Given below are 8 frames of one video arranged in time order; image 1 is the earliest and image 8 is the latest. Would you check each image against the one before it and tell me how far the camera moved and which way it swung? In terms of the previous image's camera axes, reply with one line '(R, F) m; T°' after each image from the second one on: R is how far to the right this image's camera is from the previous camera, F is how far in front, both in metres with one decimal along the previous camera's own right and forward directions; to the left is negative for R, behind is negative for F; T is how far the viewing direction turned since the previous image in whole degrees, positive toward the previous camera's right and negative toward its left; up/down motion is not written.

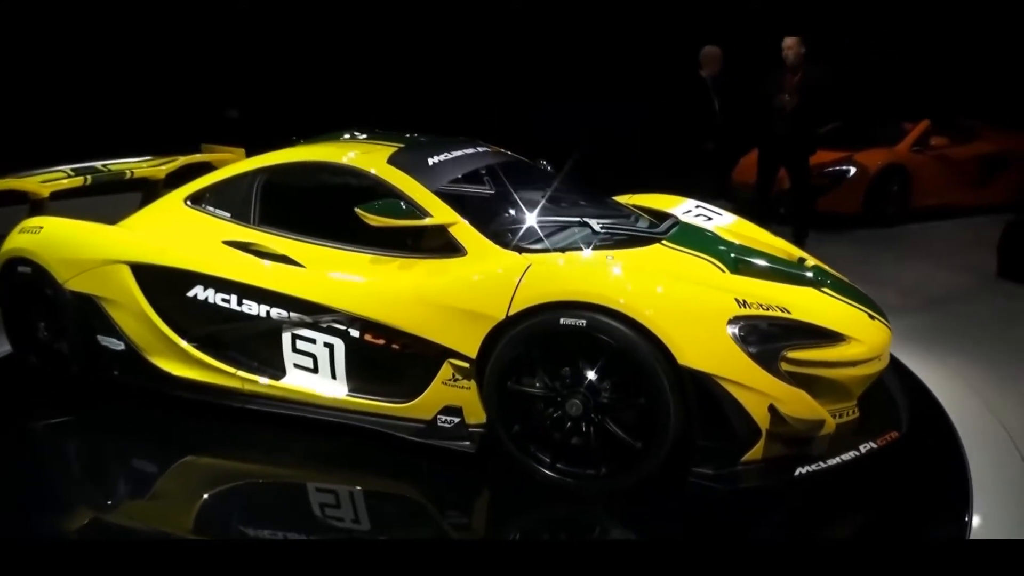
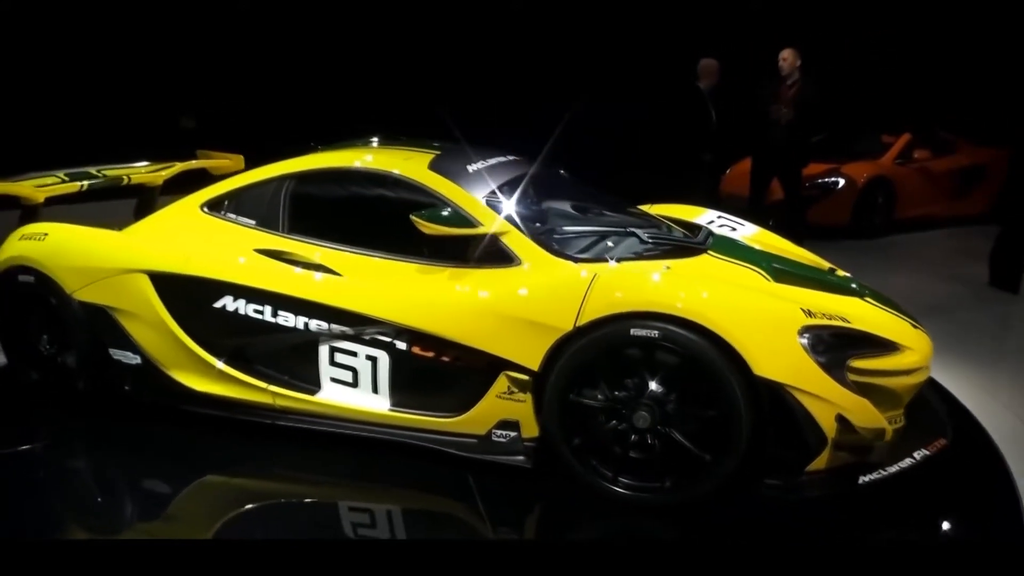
(-0.4, +0.1) m; +4°
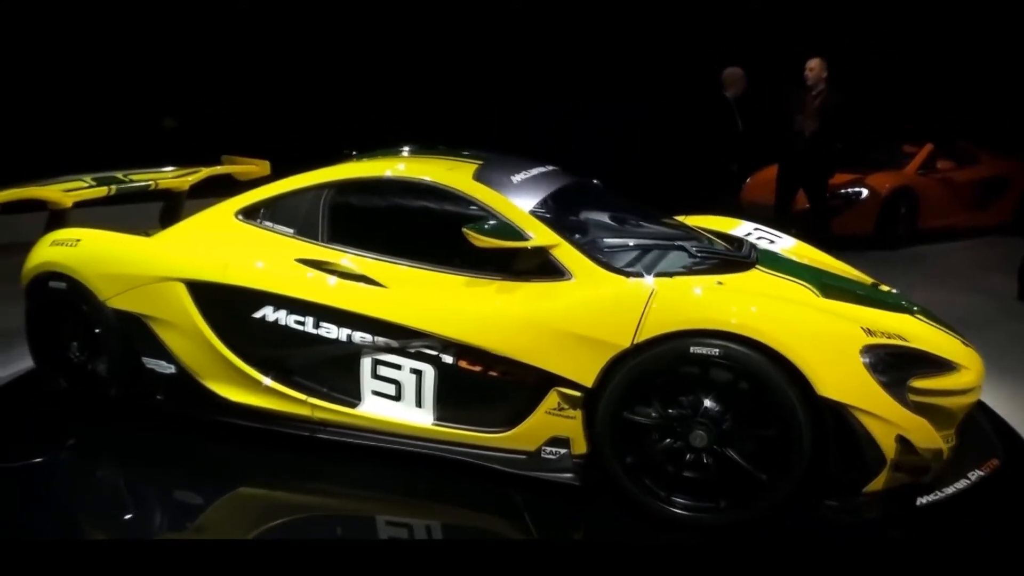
(-0.2, 0.0) m; 0°
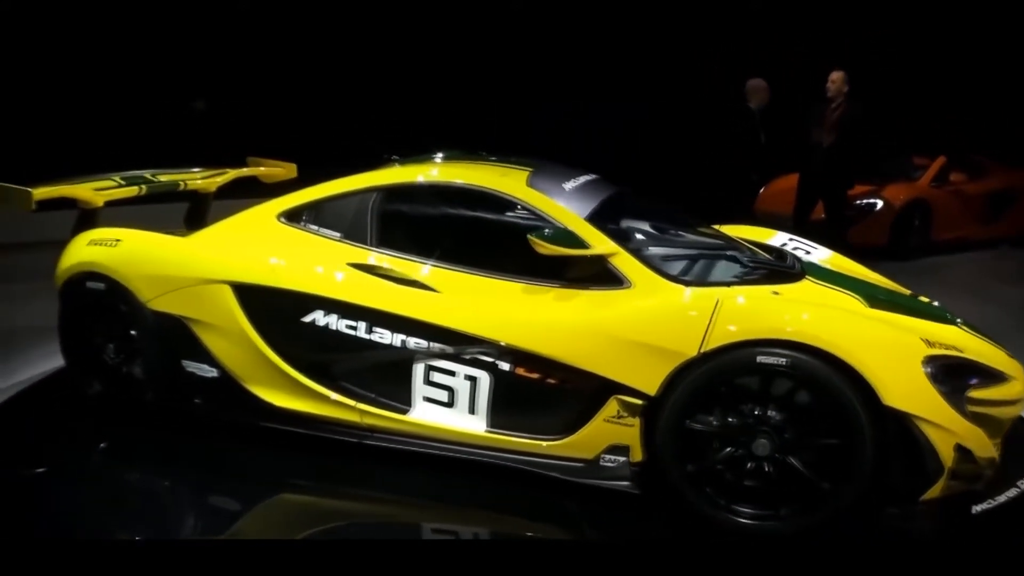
(-0.2, 0.0) m; +1°
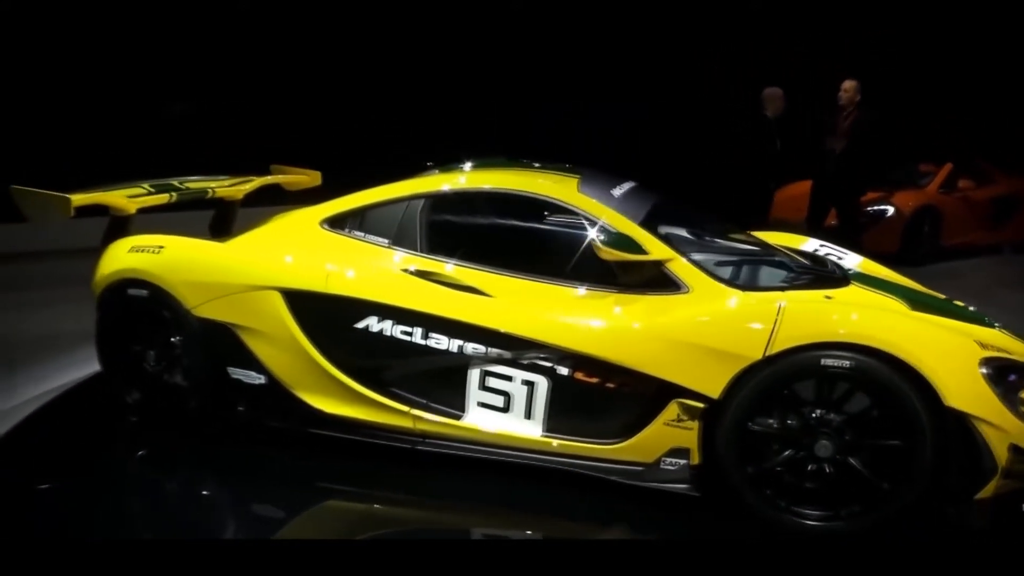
(-0.3, 0.0) m; +1°
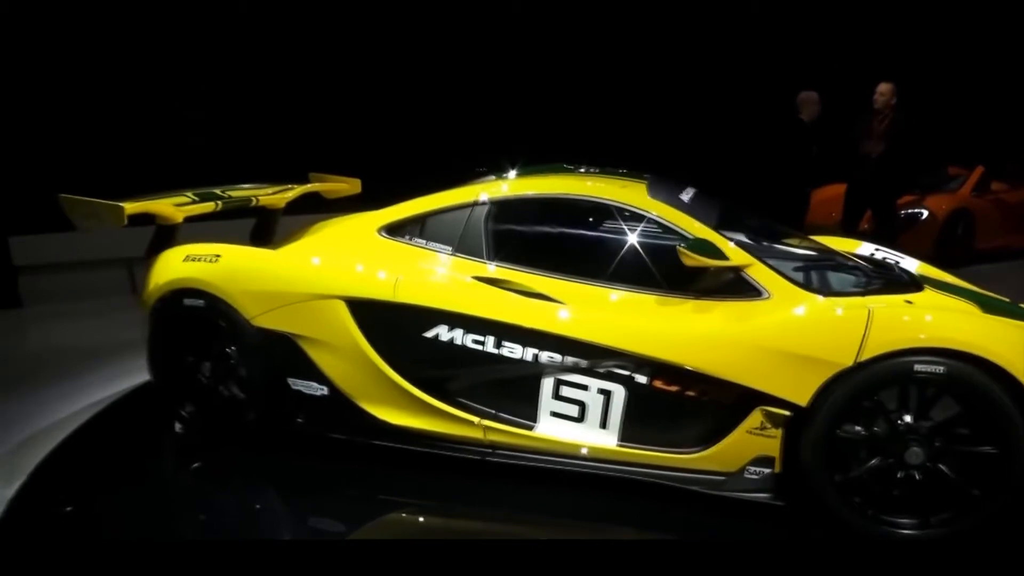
(-0.3, 0.0) m; 0°
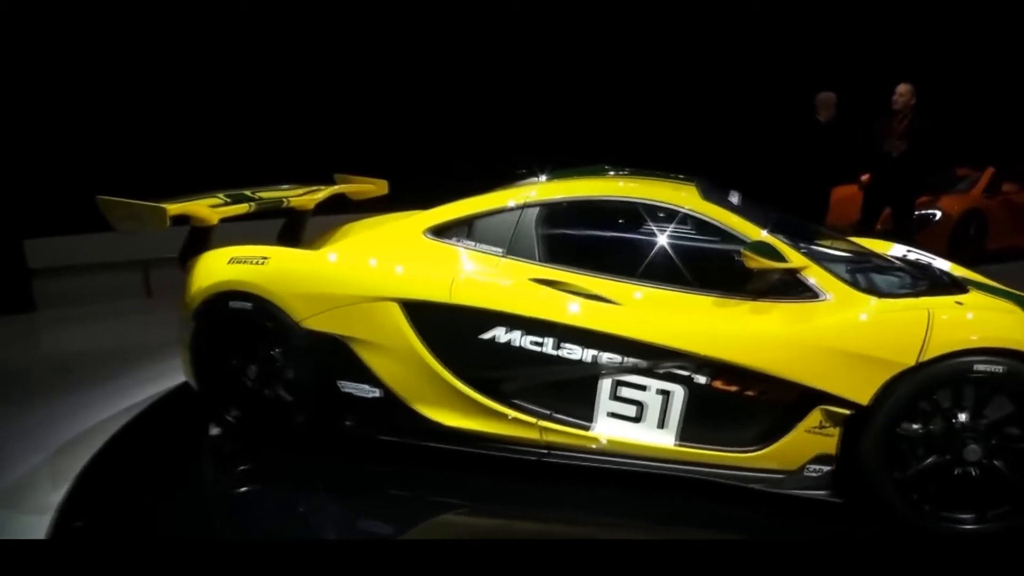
(-0.3, 0.0) m; +1°
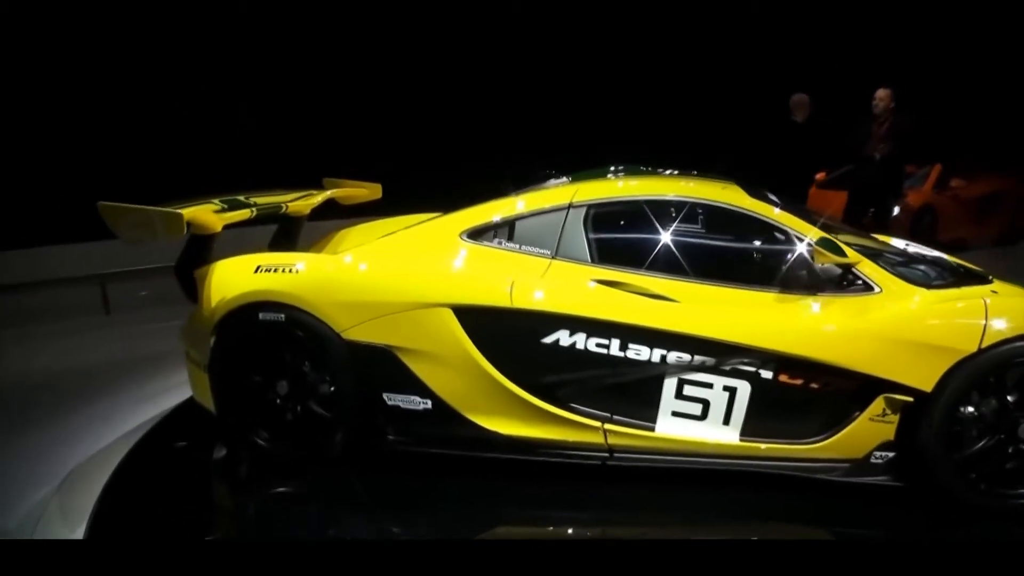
(-0.5, +0.1) m; +7°
